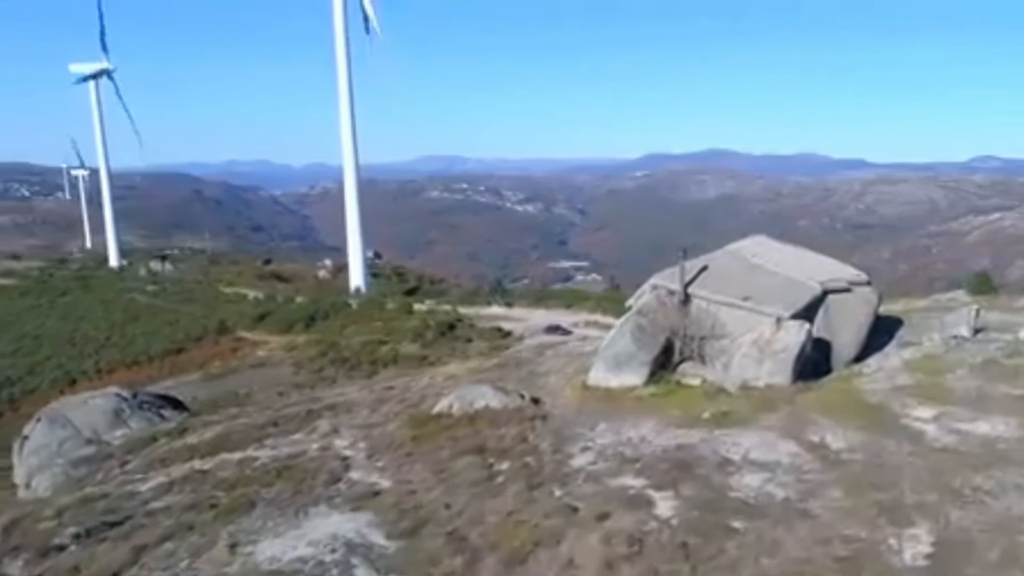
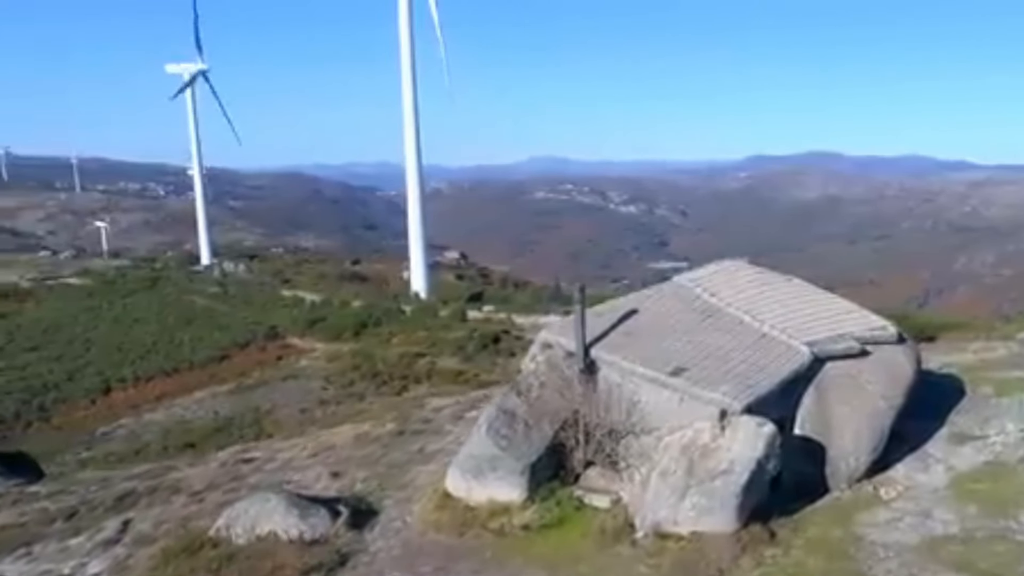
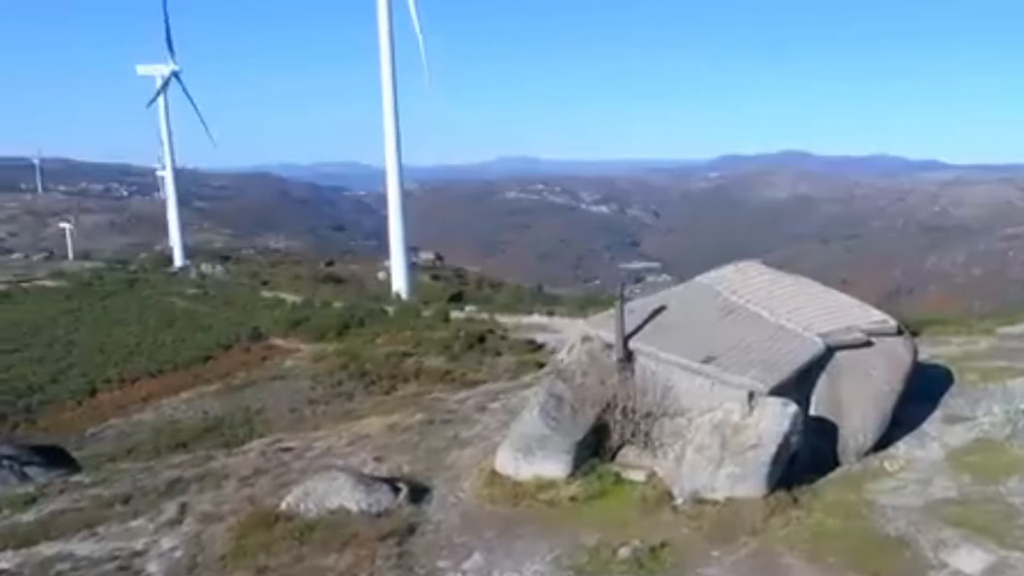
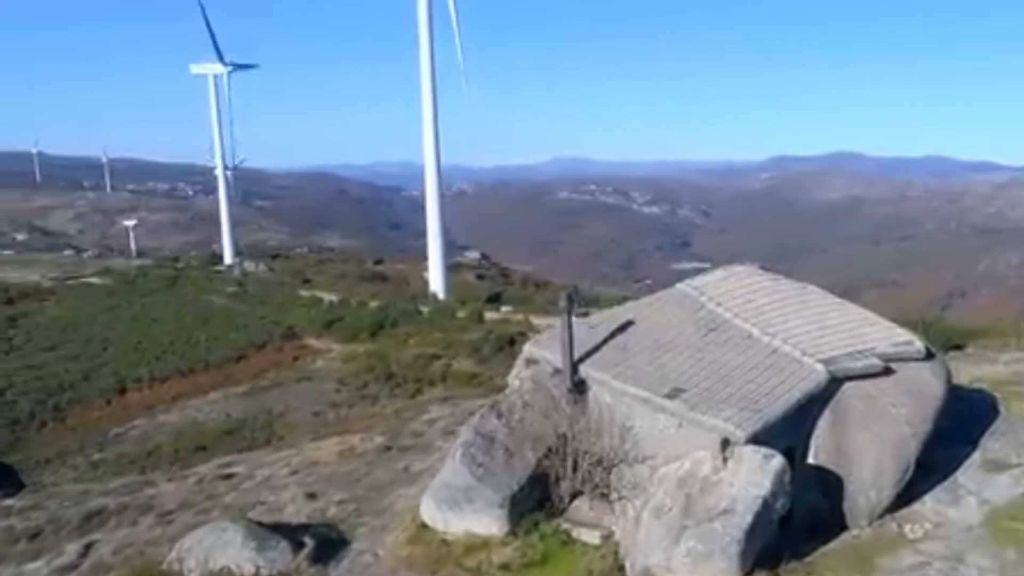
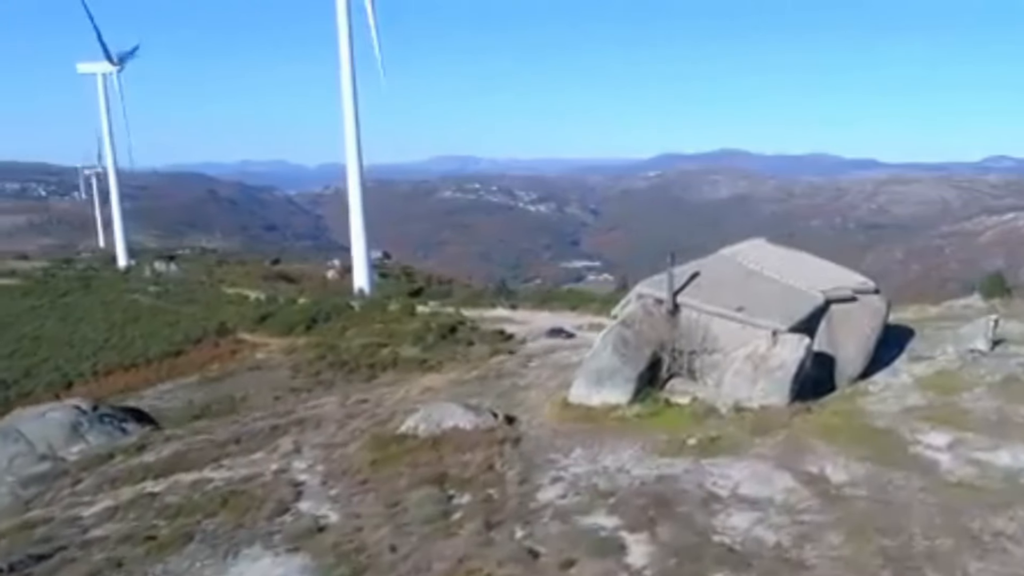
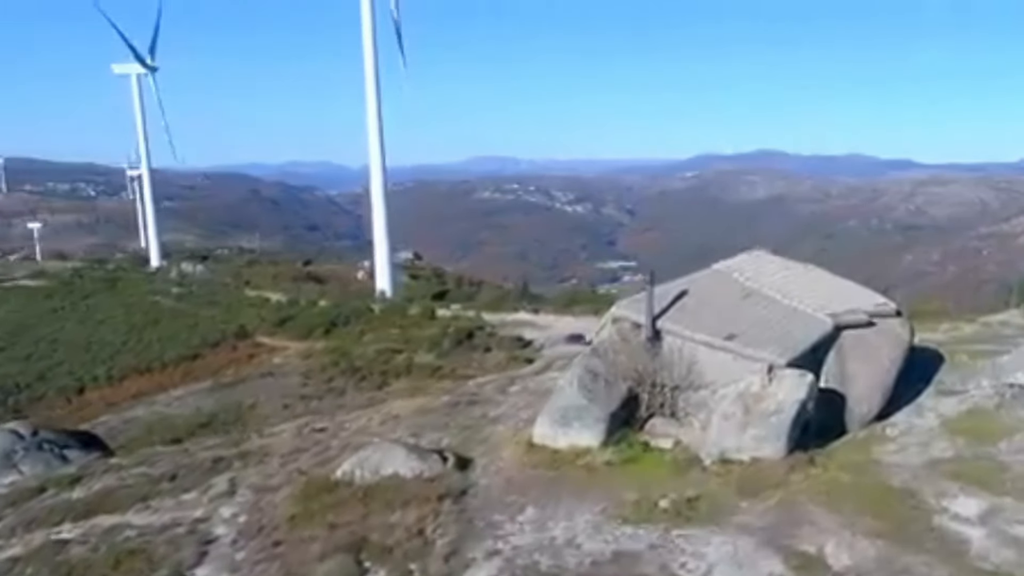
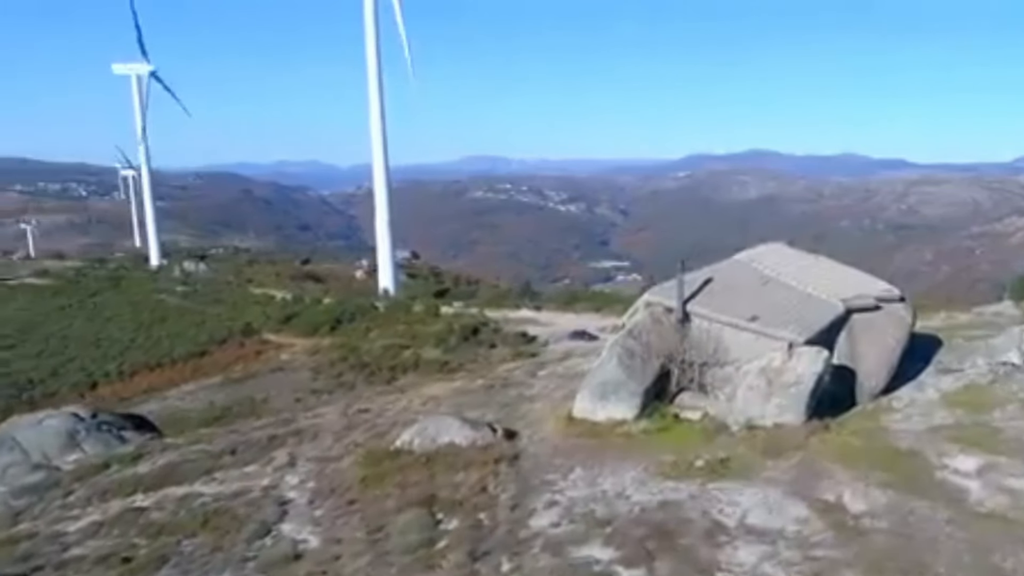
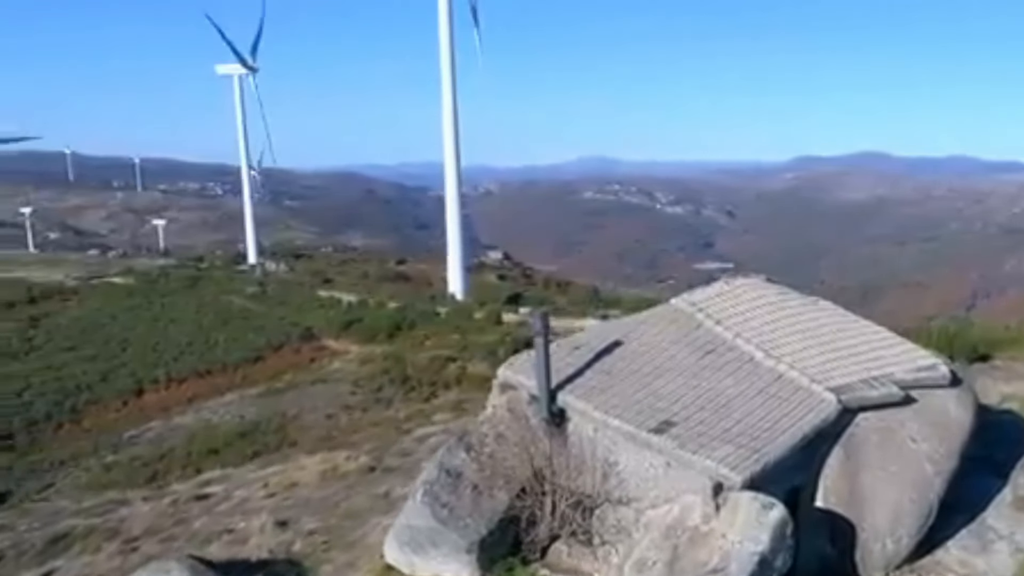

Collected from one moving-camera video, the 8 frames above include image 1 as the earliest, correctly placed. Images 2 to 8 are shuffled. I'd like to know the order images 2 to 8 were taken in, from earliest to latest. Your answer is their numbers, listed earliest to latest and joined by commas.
5, 7, 6, 3, 2, 4, 8
